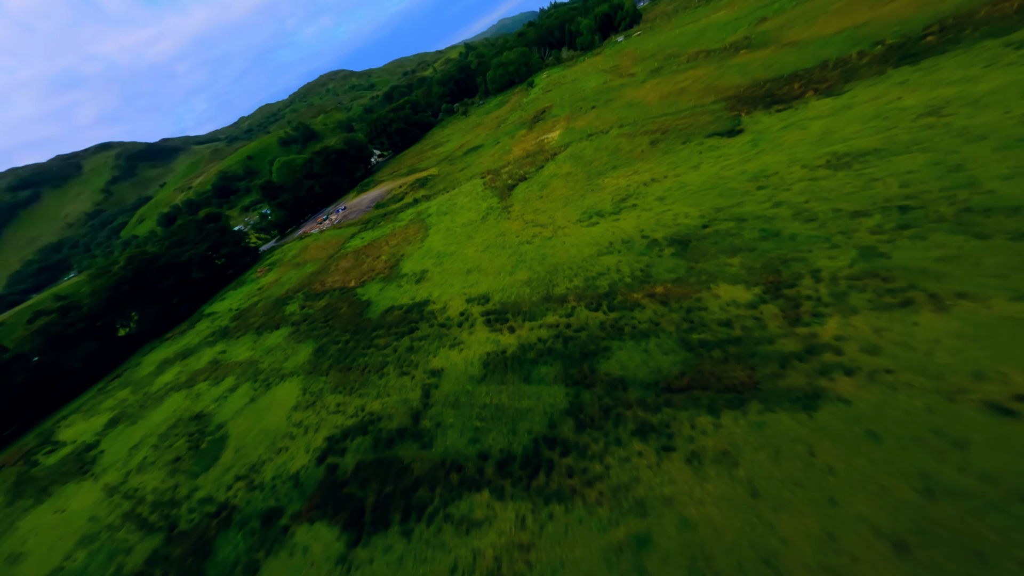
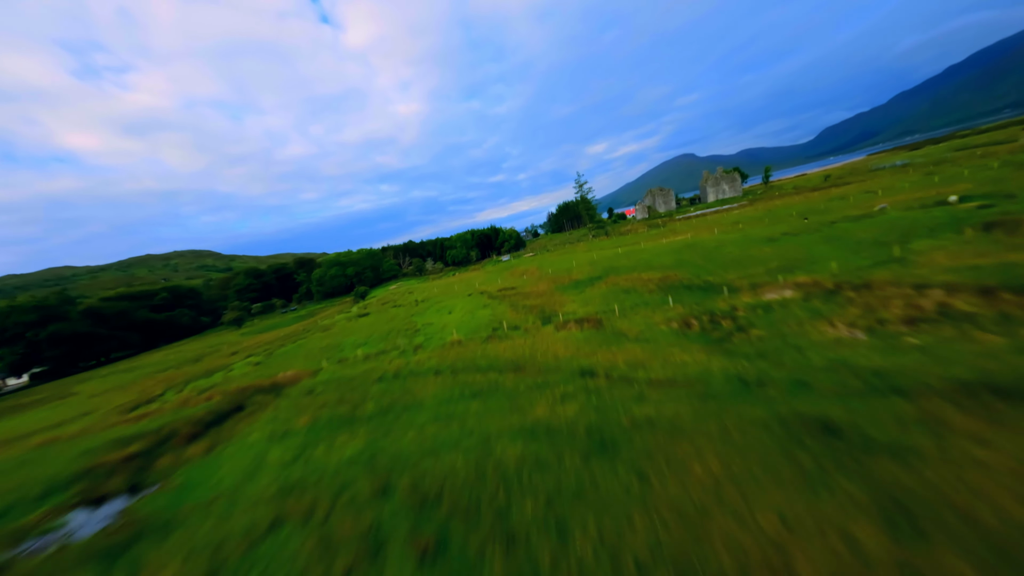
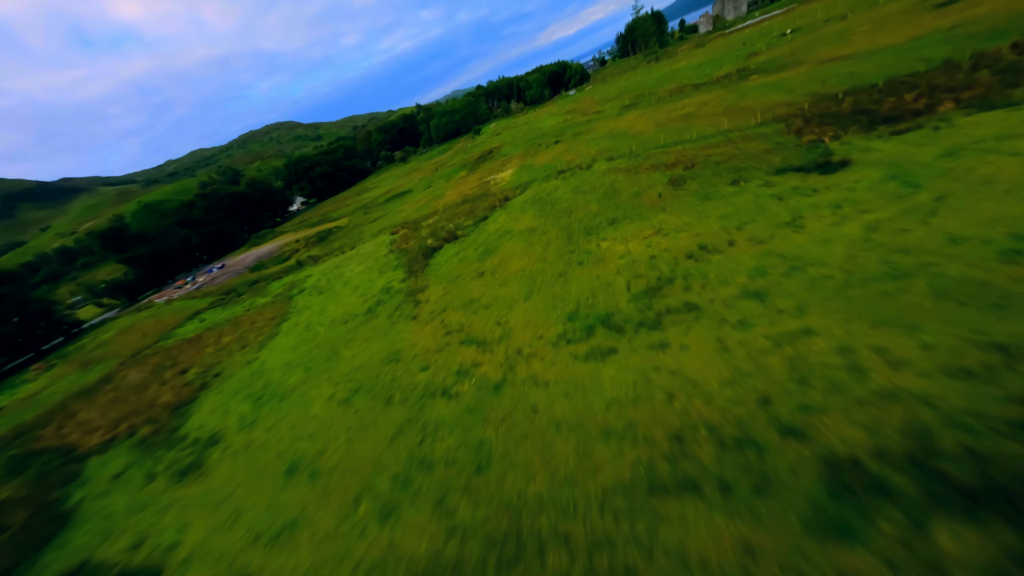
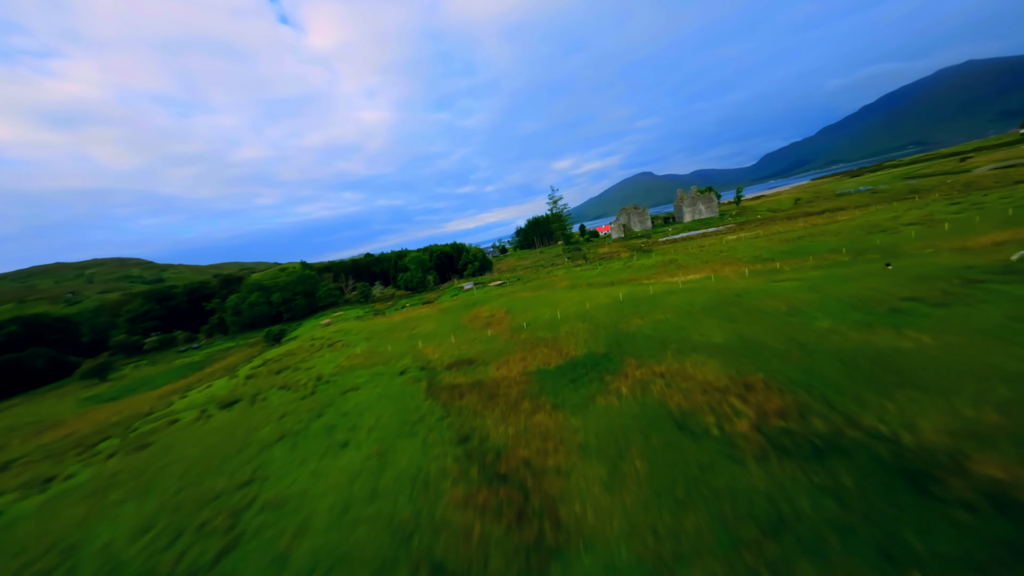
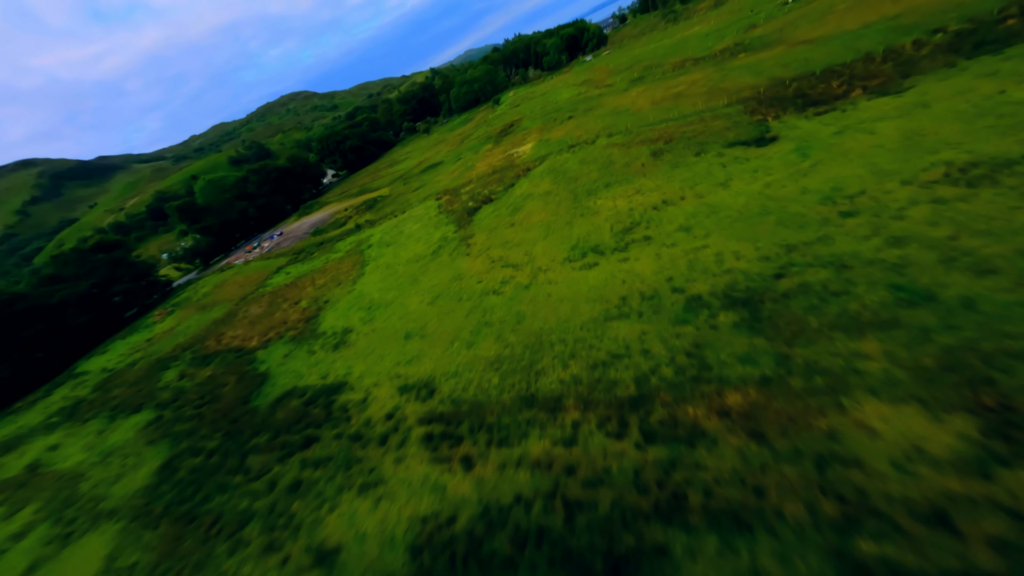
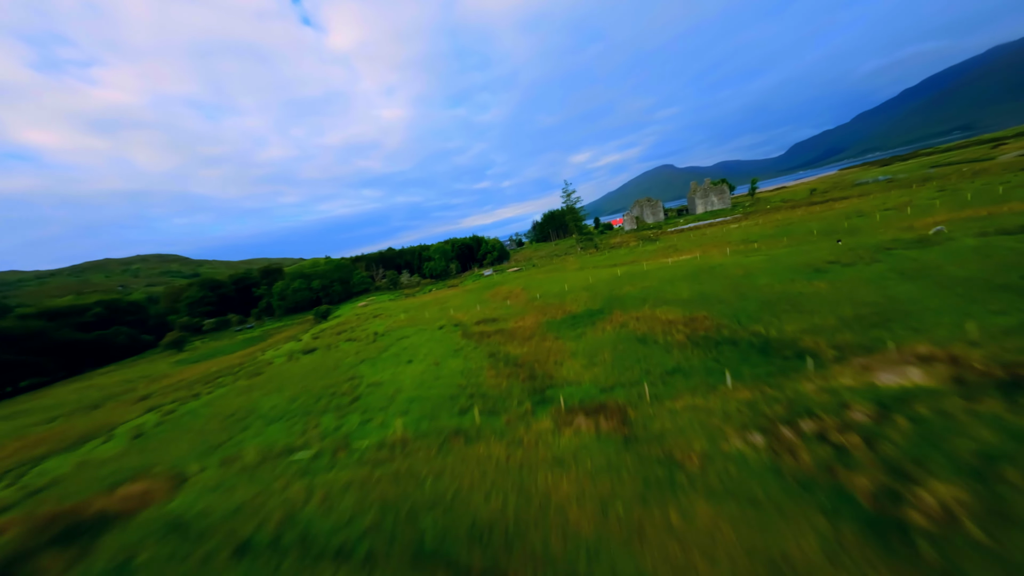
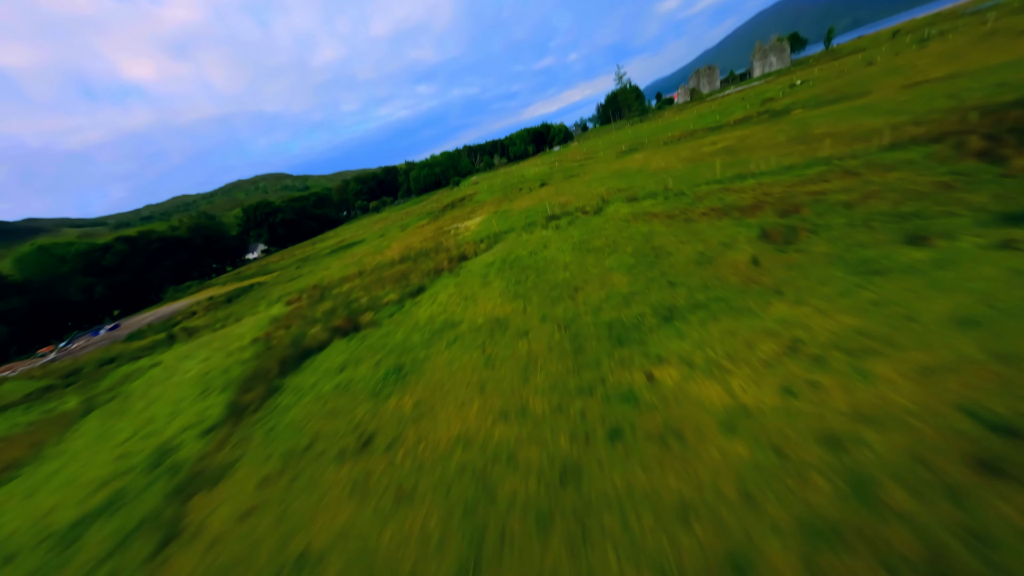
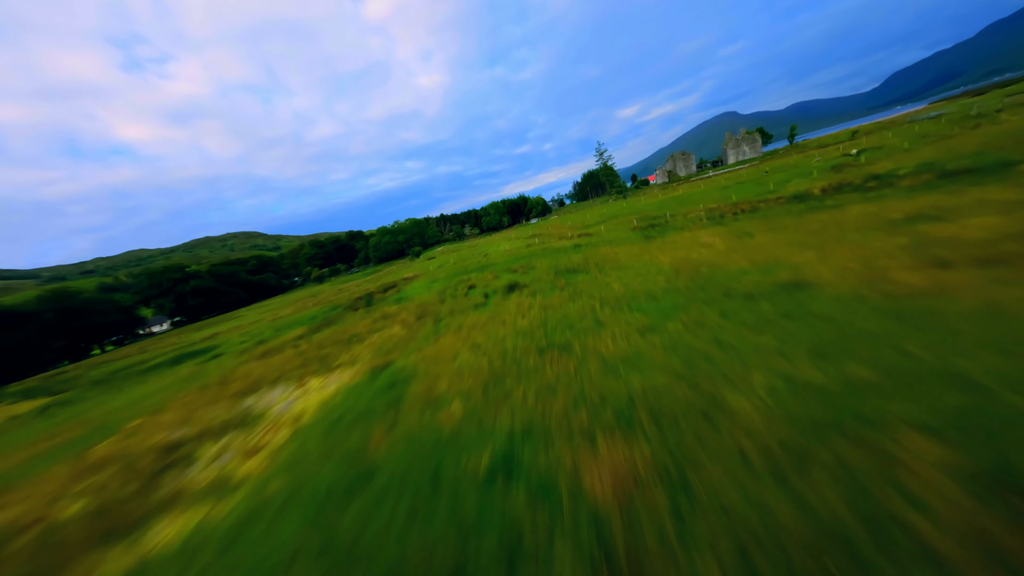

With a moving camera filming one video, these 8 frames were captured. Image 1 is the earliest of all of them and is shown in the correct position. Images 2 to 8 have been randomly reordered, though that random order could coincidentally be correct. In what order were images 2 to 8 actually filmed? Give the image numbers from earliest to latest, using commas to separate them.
5, 3, 7, 8, 2, 6, 4
